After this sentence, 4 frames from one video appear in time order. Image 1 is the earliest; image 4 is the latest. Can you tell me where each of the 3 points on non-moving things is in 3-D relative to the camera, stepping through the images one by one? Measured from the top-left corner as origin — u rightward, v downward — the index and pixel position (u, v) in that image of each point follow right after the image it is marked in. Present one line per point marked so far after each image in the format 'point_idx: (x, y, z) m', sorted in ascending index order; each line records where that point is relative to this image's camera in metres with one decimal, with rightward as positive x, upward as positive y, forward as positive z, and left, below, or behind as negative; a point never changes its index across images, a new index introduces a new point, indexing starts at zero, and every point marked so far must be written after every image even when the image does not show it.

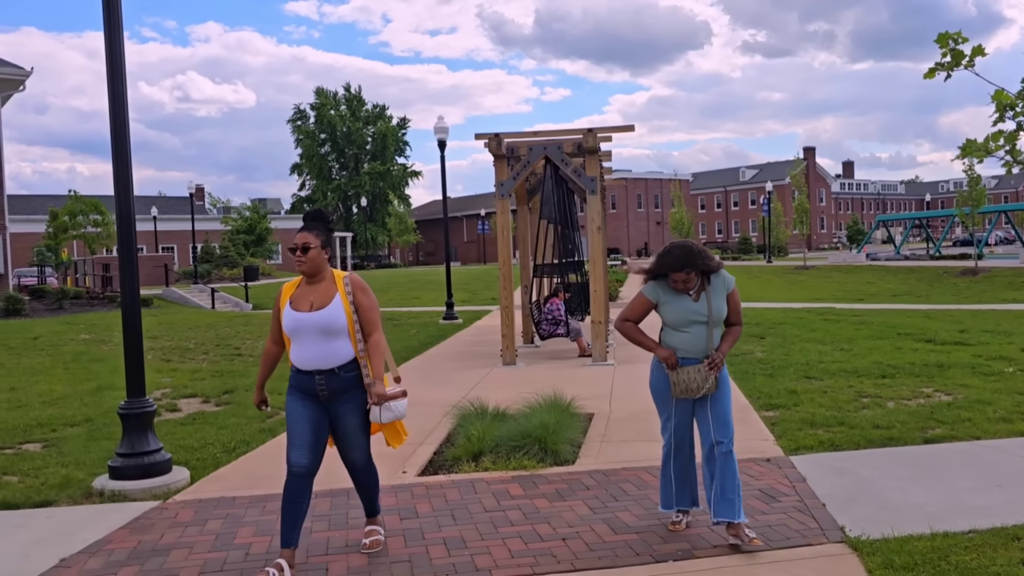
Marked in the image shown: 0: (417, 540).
0: (-0.5, -1.3, +4.5) m
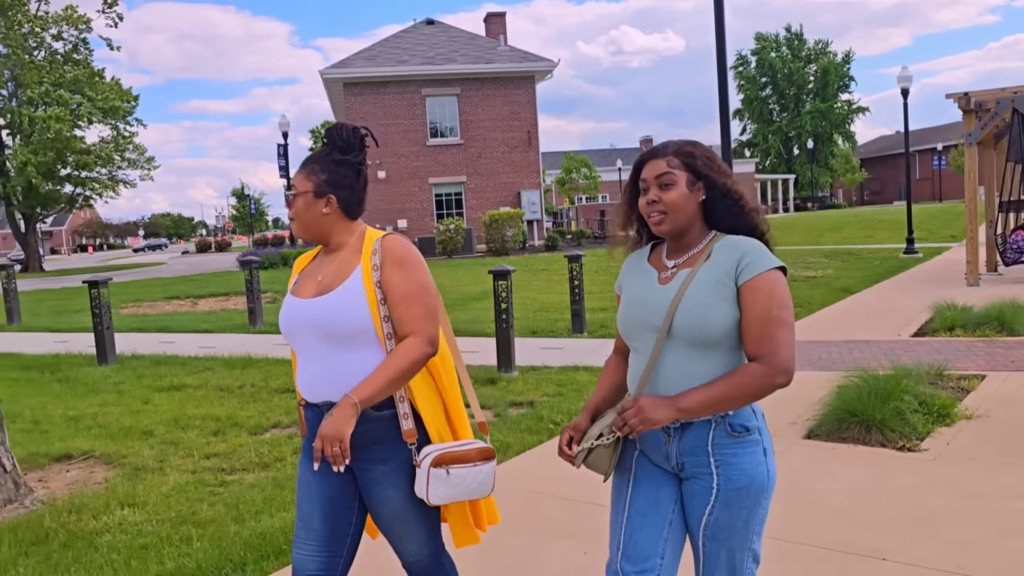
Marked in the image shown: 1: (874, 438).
0: (+3.8, -0.7, +8.1) m
1: (+2.3, -0.9, +5.3) m
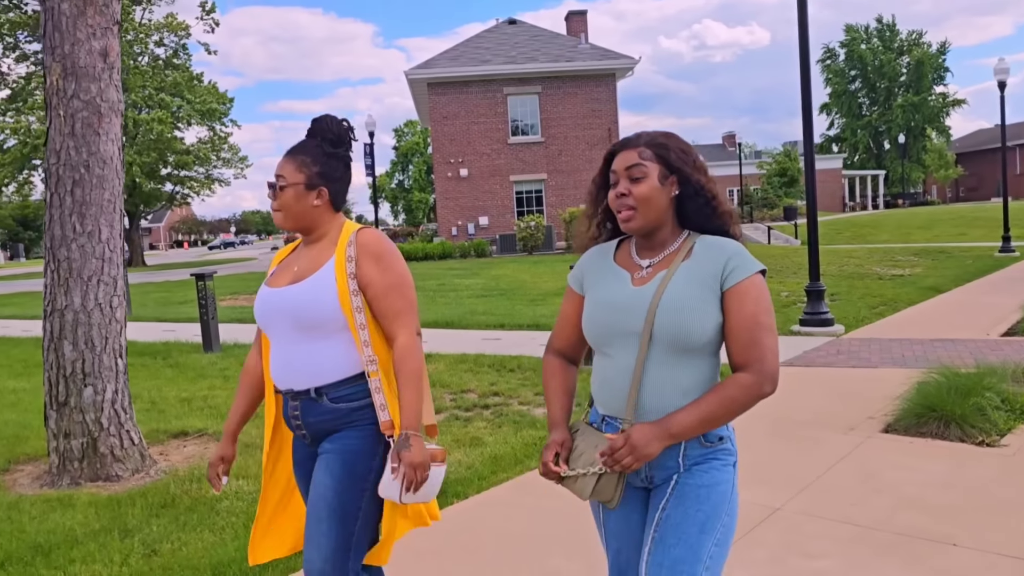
0: (+4.6, -0.6, +8.0) m
1: (+2.8, -0.9, +5.4) m
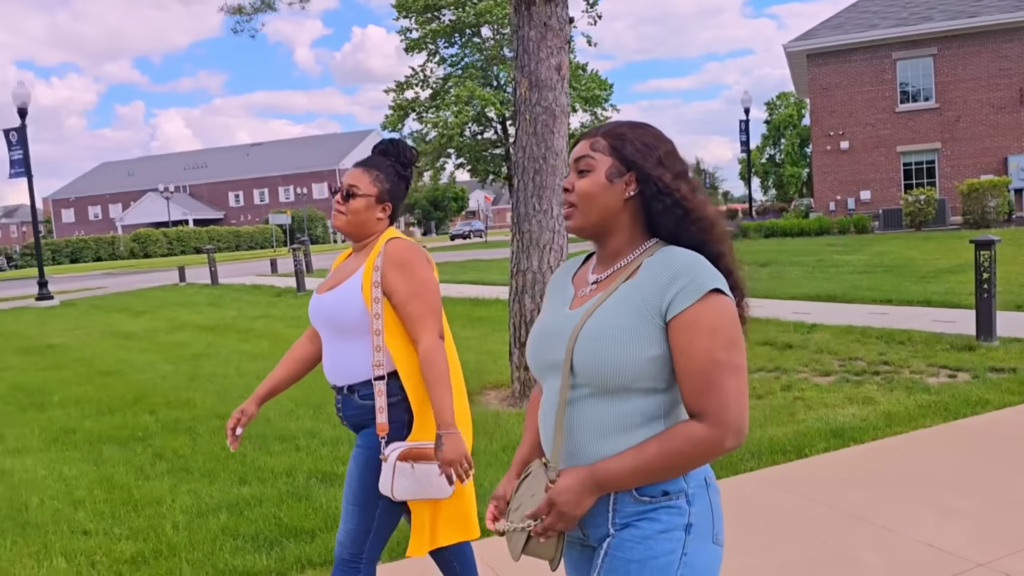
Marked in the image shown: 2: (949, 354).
0: (+8.0, -0.5, +6.3) m
1: (+5.2, -0.8, +4.6) m
2: (+3.9, -0.6, +7.7) m
